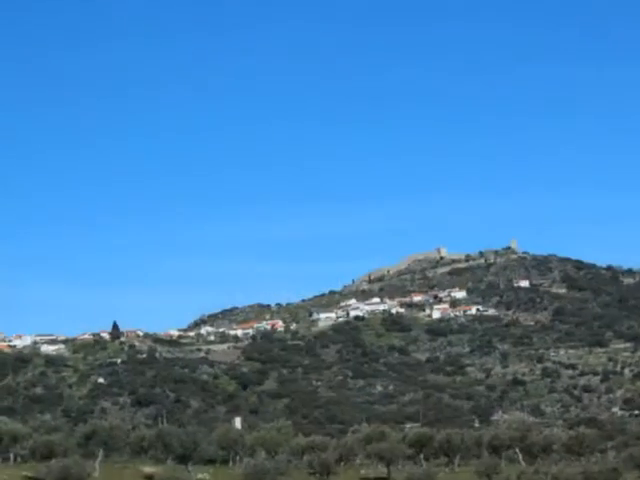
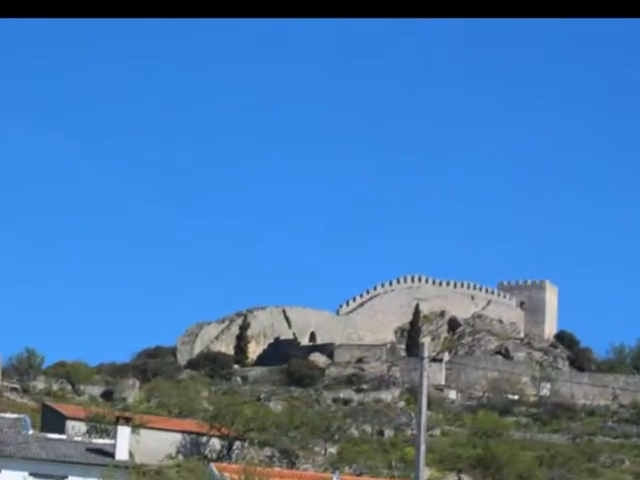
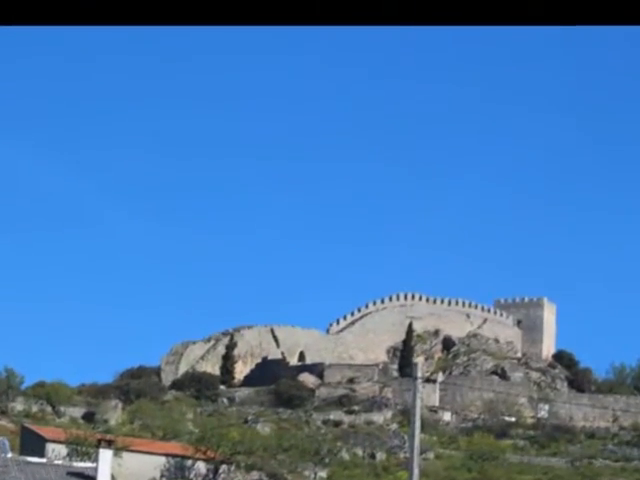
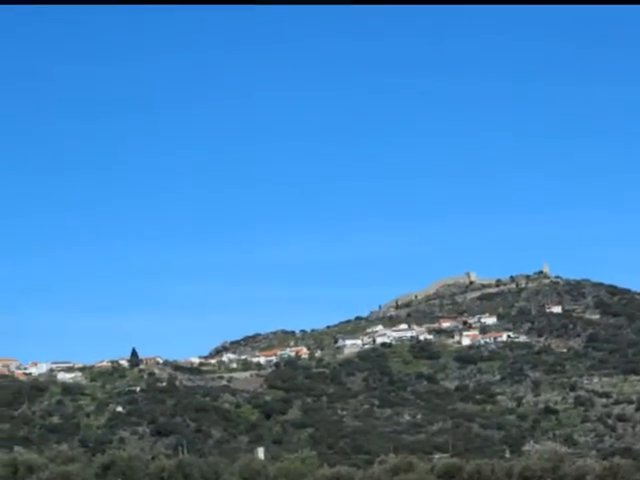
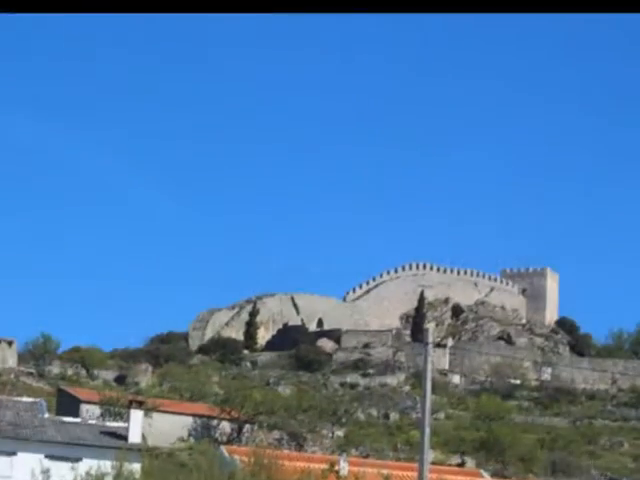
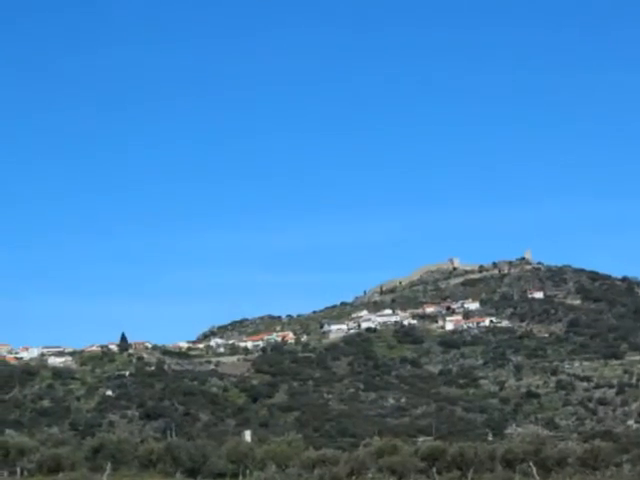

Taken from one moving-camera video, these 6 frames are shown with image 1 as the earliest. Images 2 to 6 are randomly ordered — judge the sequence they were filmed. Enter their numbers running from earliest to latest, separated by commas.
6, 4, 5, 2, 3
